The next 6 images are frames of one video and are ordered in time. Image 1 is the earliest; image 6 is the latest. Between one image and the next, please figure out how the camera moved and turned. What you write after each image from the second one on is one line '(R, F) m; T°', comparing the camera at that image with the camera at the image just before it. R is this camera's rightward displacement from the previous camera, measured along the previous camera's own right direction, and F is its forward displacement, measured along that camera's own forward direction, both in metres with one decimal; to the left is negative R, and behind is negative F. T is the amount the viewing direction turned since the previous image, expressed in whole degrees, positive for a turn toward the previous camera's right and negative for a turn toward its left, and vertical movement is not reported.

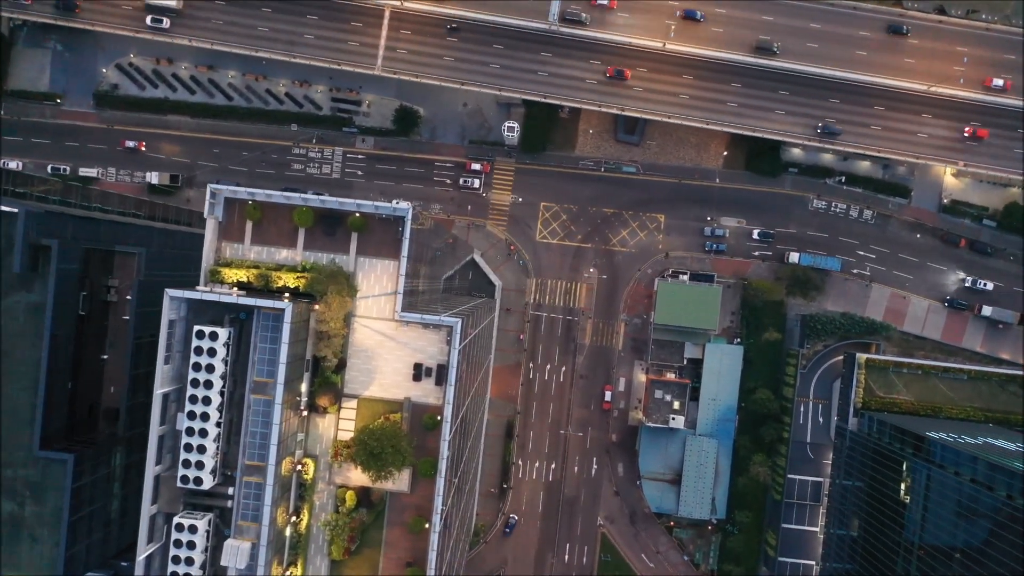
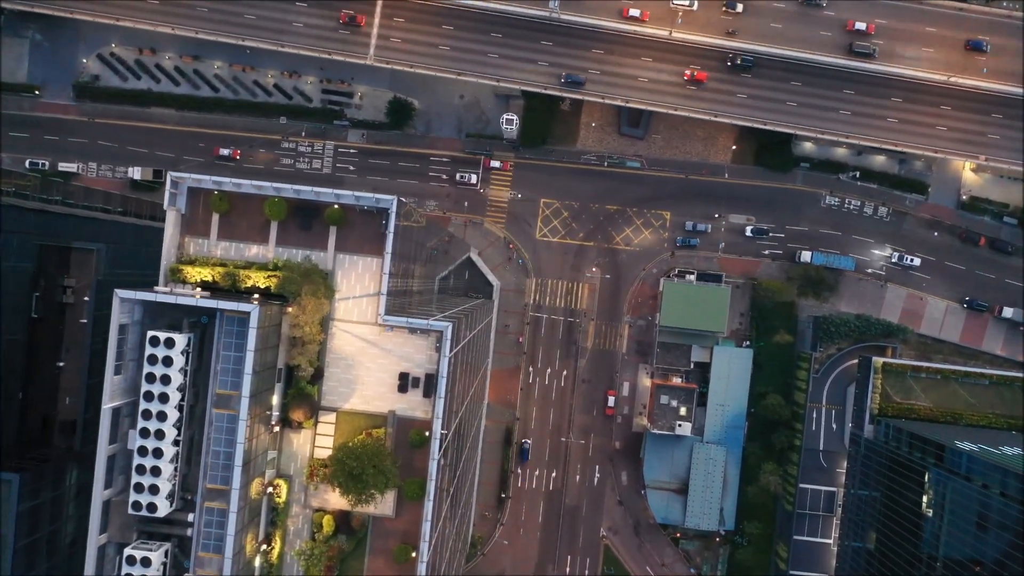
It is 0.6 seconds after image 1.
(+0.1, +2.7) m; 0°
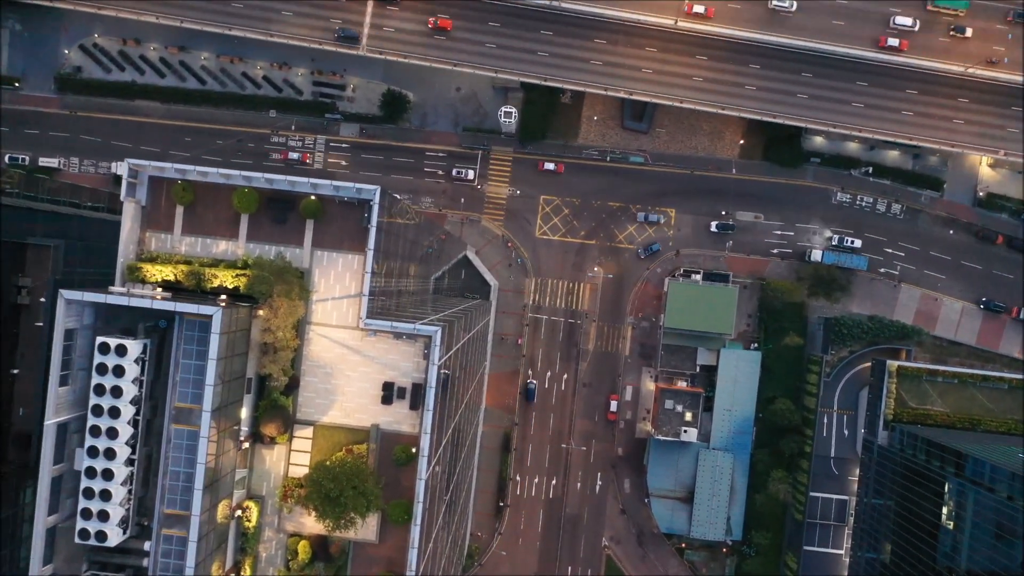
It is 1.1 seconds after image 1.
(+0.1, +2.2) m; 0°
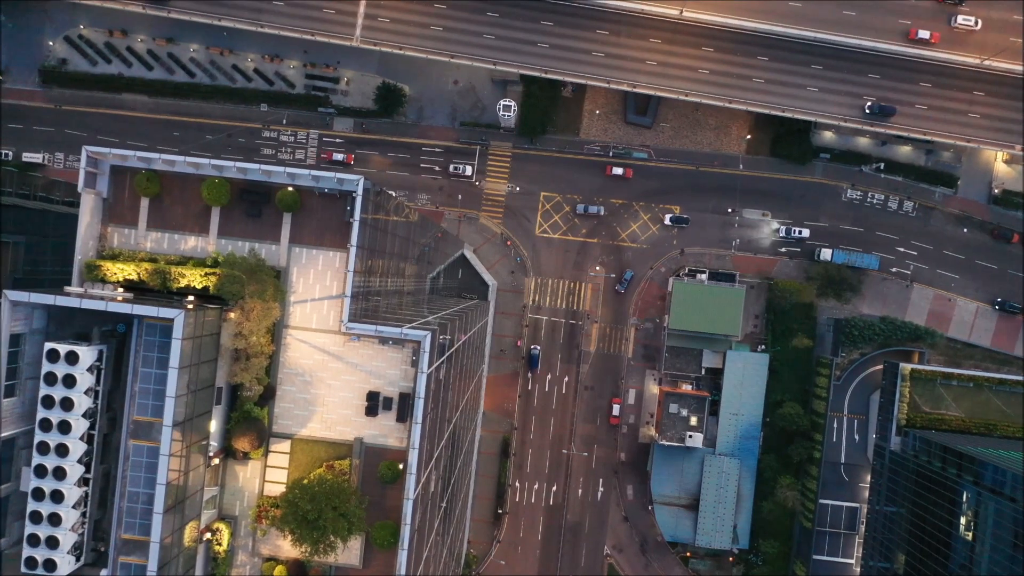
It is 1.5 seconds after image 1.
(+0.1, +1.8) m; 0°
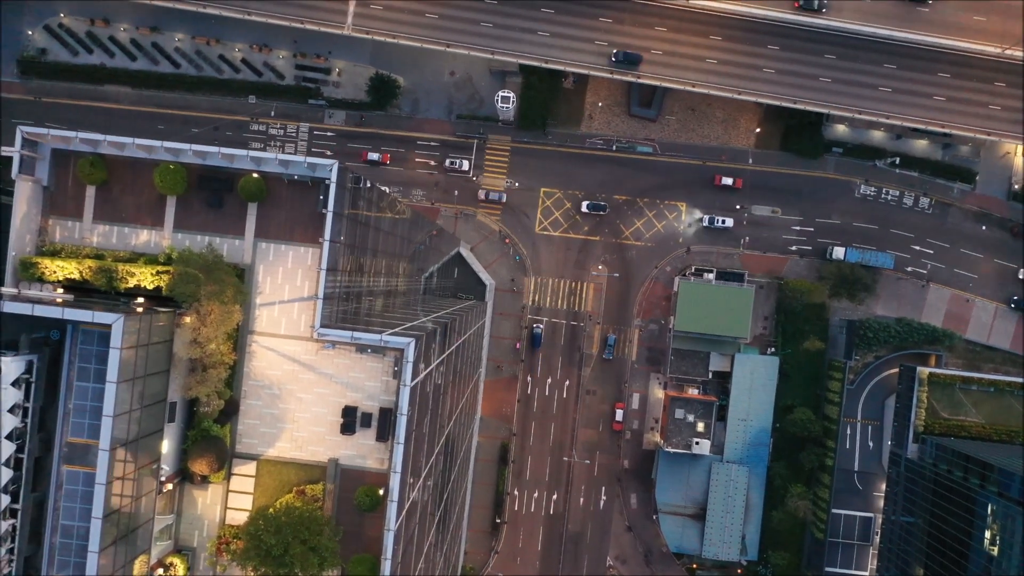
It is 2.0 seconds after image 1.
(+0.1, +2.2) m; 0°
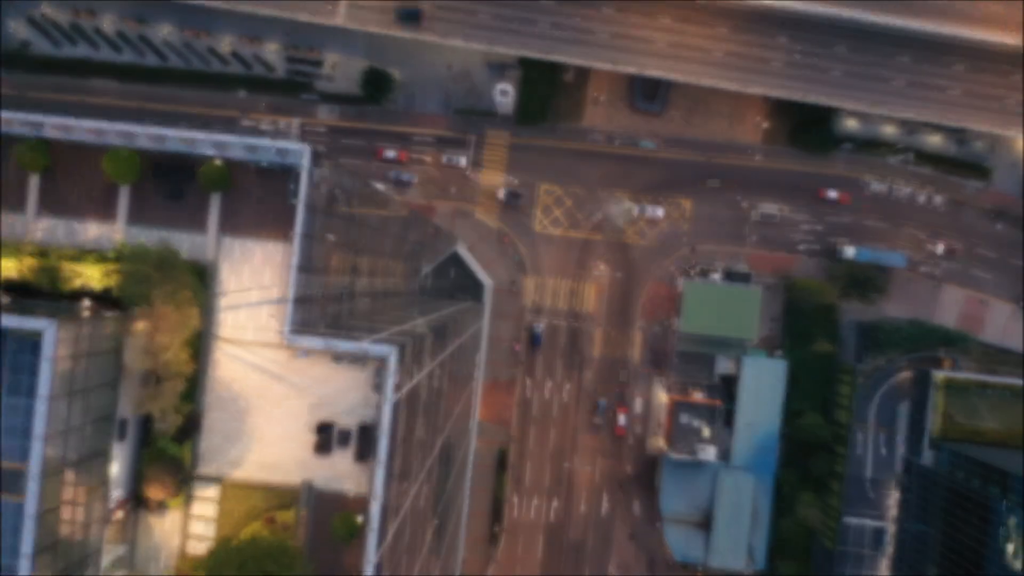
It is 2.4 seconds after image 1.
(+0.1, +1.8) m; 0°
